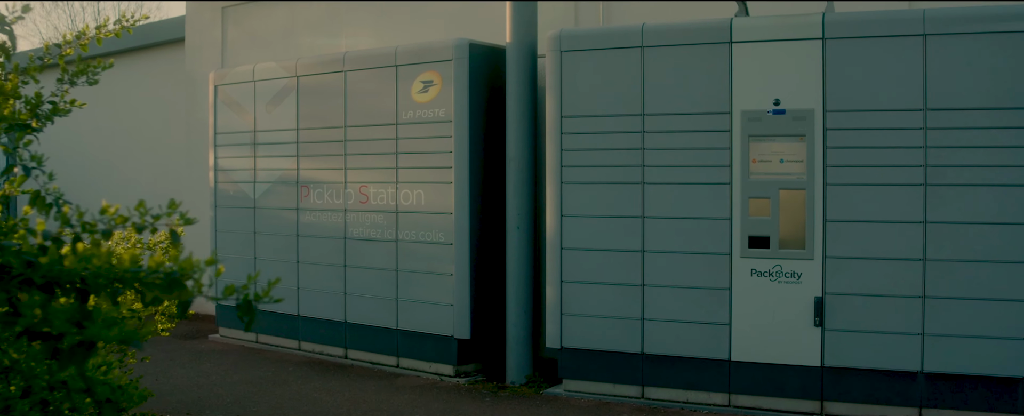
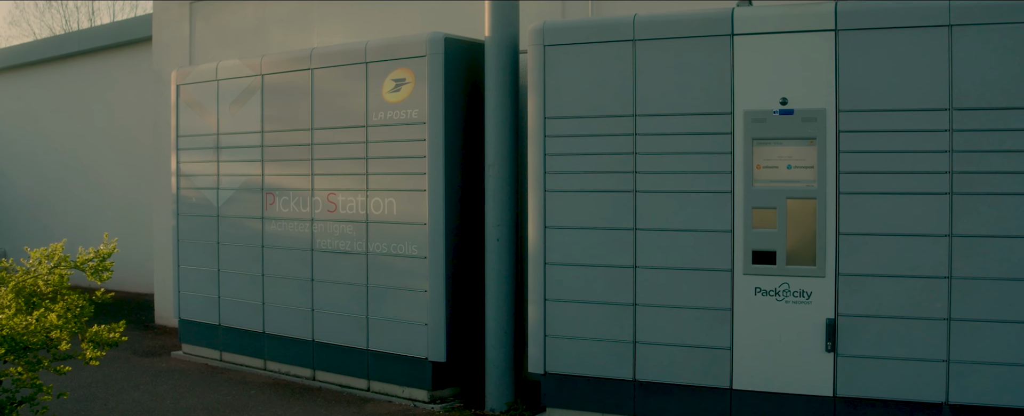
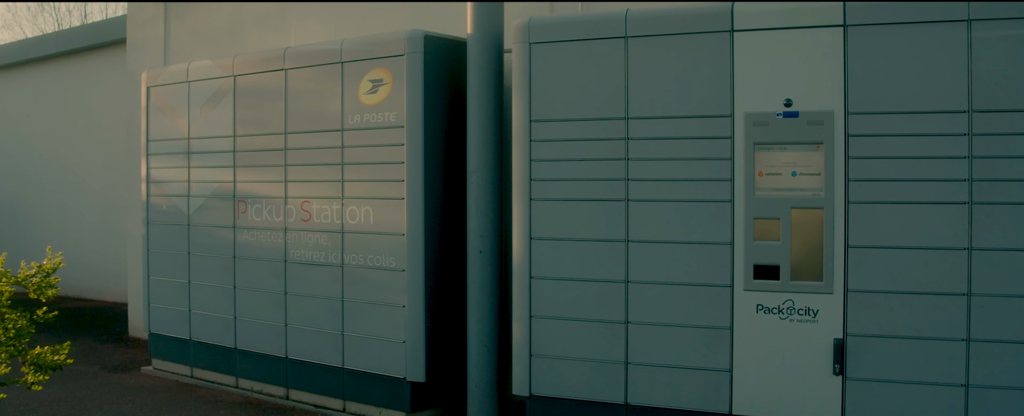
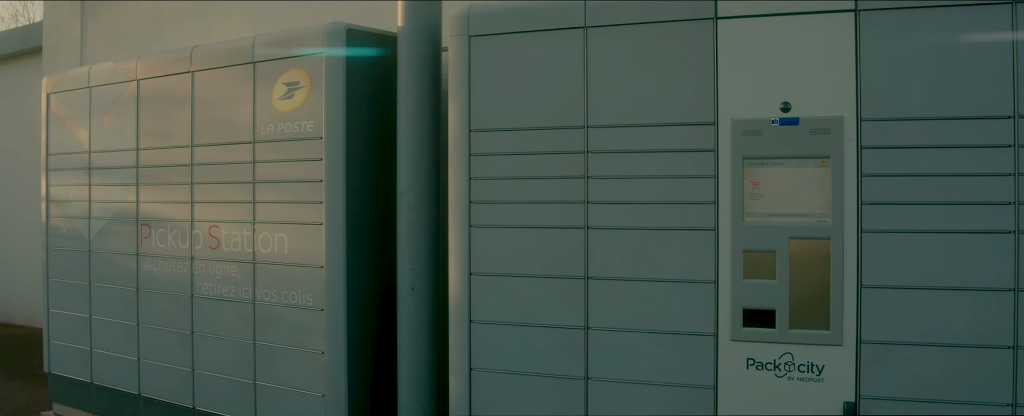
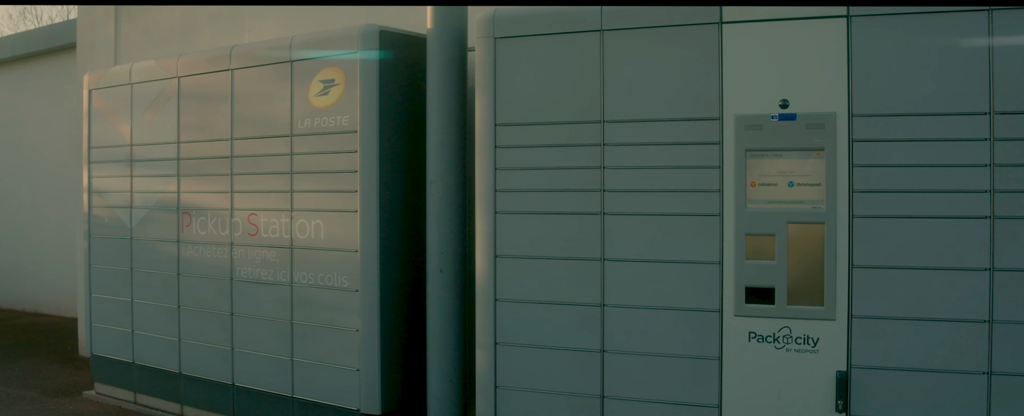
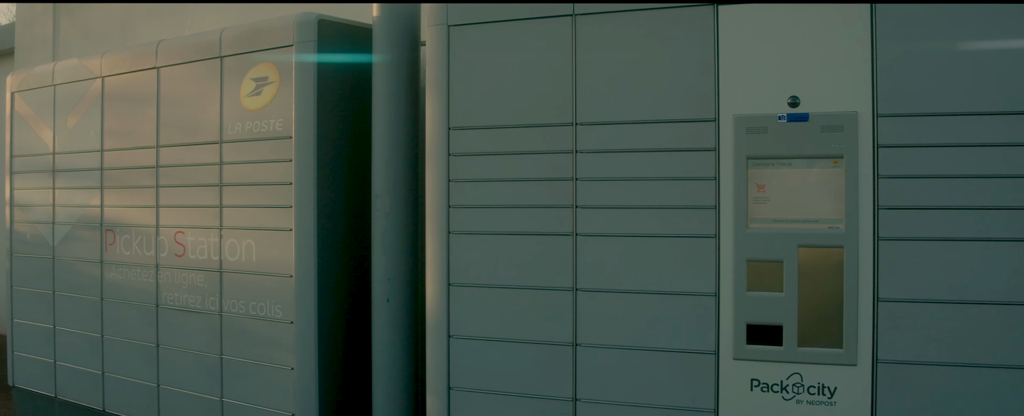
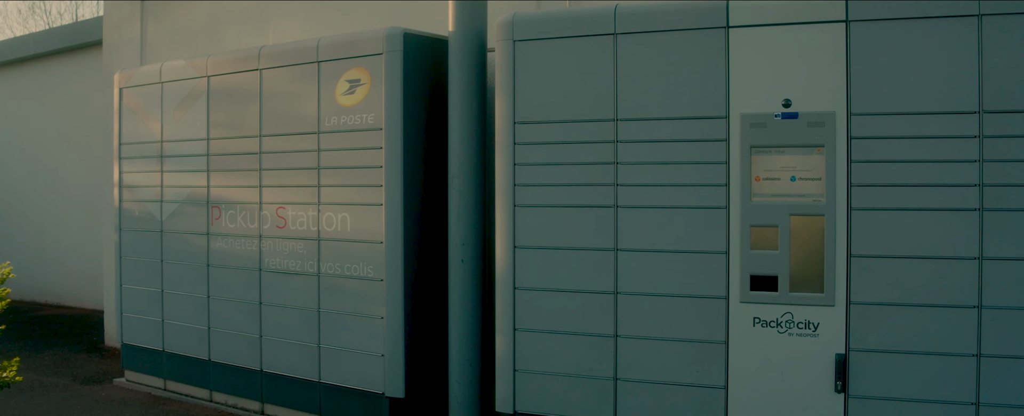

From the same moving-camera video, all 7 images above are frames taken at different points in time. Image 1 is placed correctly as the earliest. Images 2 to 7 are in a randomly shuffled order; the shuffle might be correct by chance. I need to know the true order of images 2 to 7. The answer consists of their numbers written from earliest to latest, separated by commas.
2, 3, 7, 5, 4, 6
